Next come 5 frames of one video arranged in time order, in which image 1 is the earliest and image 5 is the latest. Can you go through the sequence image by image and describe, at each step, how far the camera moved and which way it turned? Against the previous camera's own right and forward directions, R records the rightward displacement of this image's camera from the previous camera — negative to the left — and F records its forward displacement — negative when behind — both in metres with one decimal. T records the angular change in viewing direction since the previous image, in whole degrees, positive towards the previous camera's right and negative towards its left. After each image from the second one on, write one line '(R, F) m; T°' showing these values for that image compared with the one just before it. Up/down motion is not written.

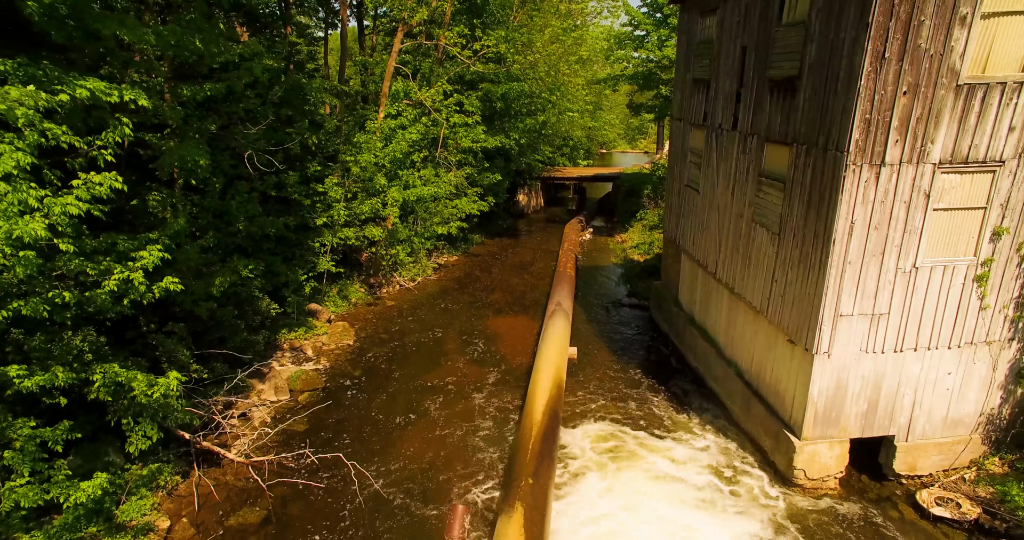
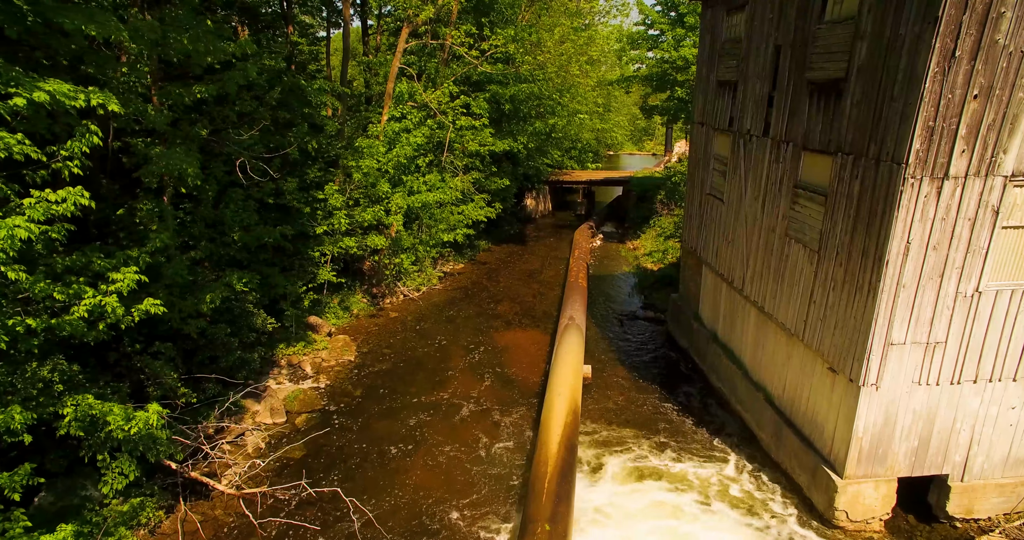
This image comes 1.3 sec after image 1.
(-0.1, +0.7) m; 0°
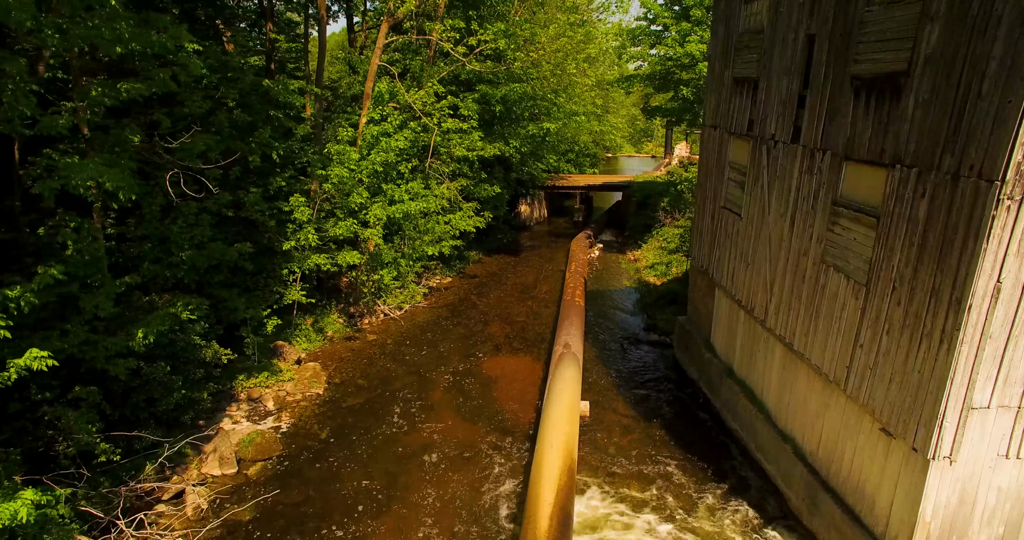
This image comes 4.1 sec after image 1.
(+0.2, +1.4) m; 0°
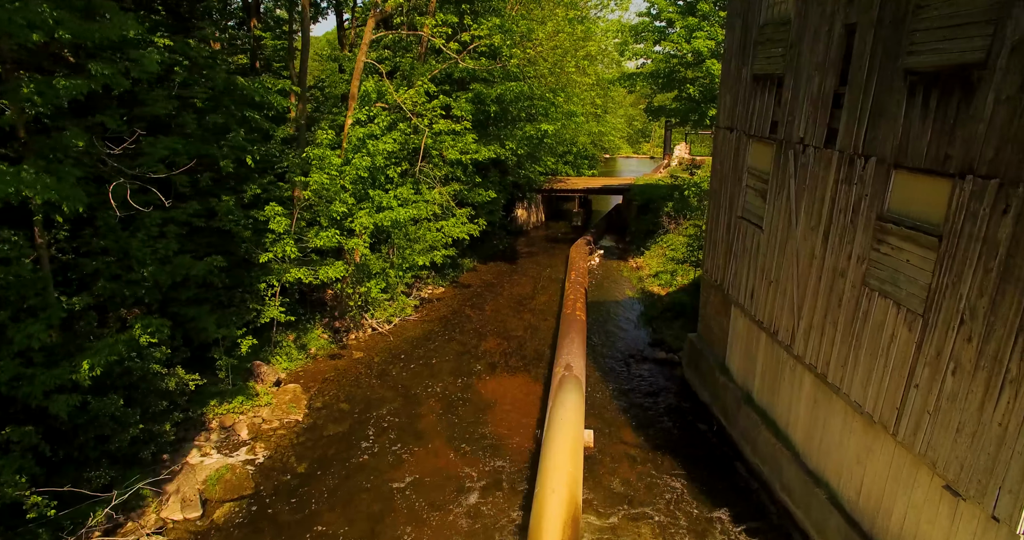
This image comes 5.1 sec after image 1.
(0.0, +0.9) m; 0°
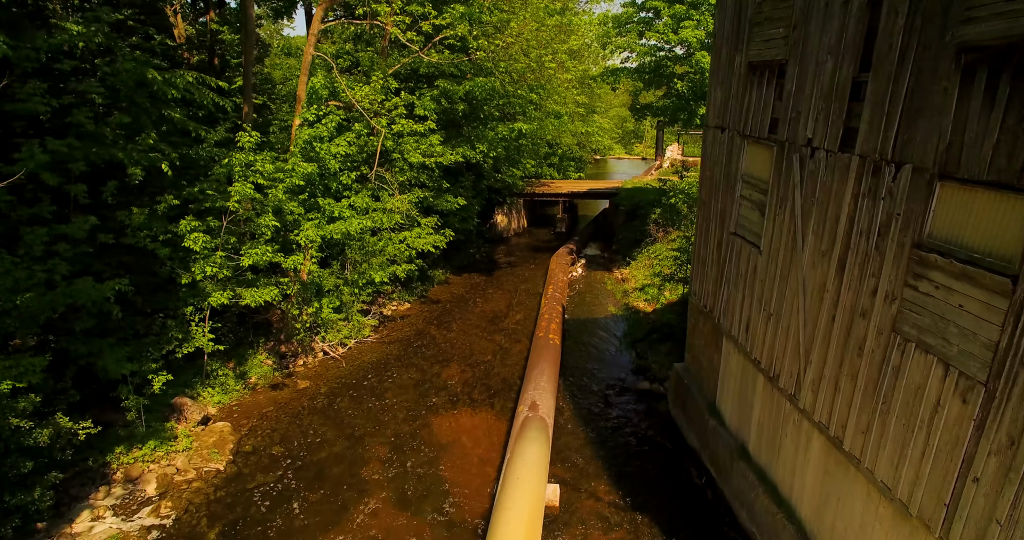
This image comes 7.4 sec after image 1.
(+0.5, +1.5) m; 0°
